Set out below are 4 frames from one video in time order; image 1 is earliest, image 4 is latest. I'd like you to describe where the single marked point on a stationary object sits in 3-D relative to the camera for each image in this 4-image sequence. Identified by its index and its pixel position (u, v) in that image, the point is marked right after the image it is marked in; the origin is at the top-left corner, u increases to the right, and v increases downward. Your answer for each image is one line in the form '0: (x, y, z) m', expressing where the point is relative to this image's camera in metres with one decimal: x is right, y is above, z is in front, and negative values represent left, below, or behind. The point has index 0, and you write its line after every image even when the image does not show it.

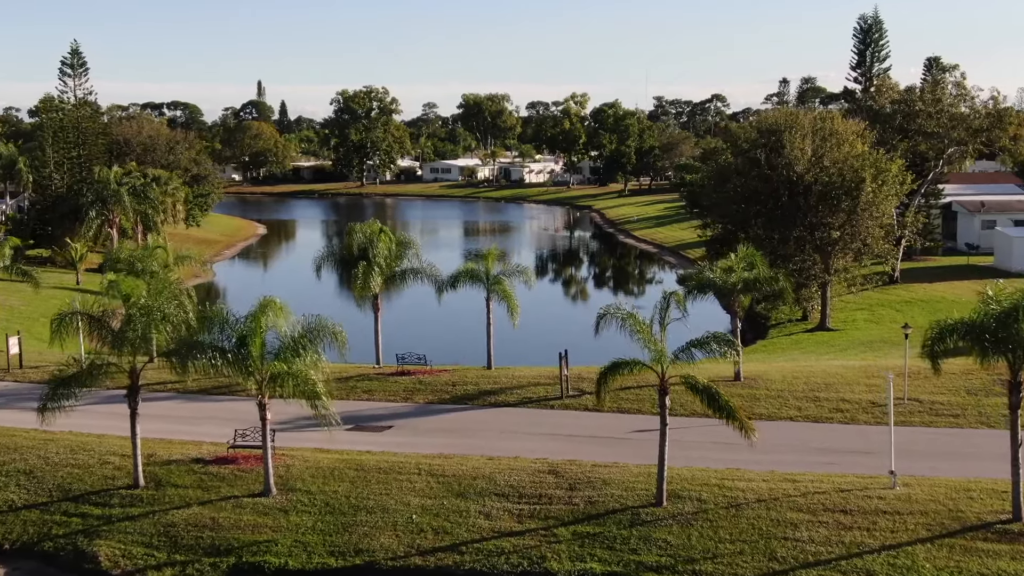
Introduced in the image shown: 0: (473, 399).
0: (-0.8, -2.4, +19.8) m
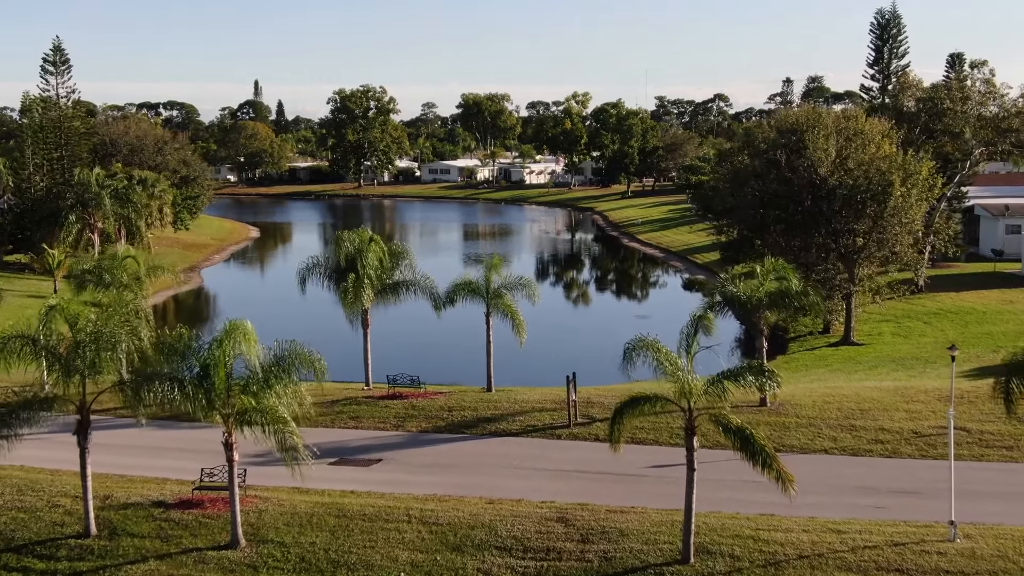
0: (-0.8, -2.7, +17.9) m
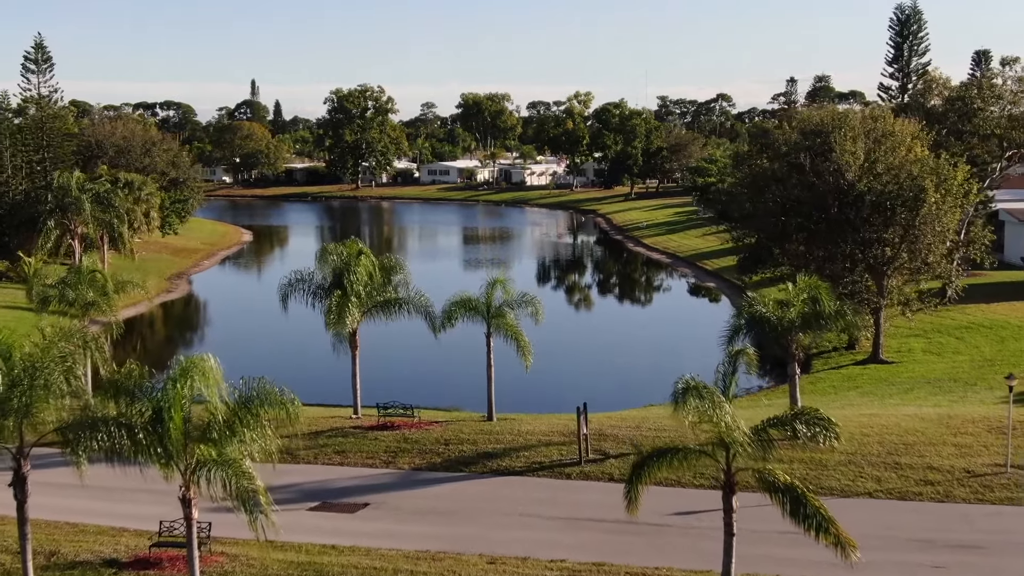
0: (-0.7, -3.1, +16.0) m
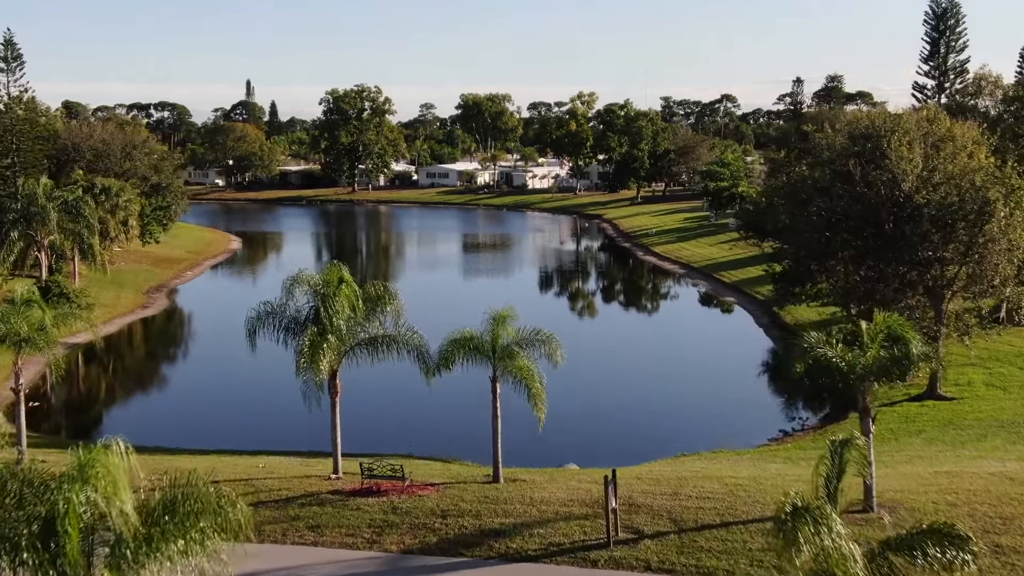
0: (-0.6, -3.7, +13.0) m
